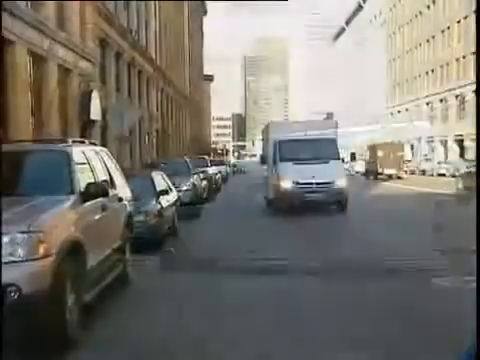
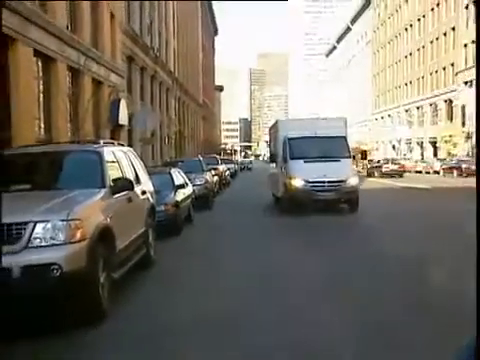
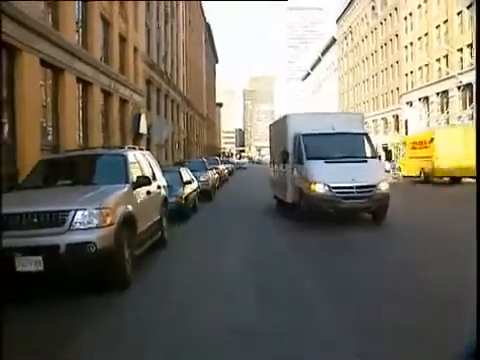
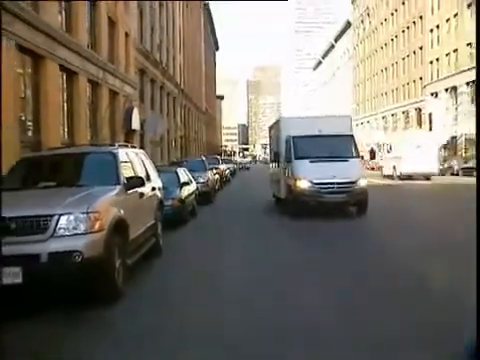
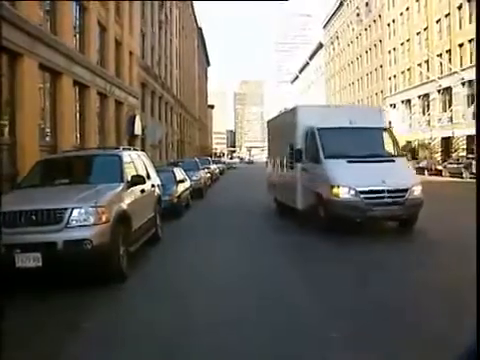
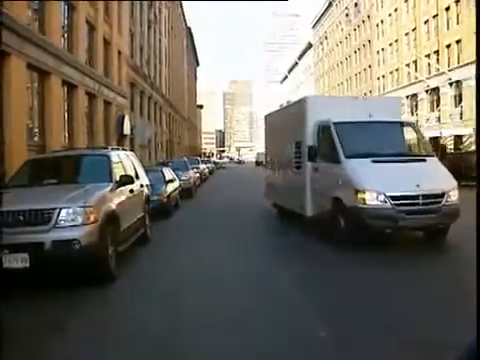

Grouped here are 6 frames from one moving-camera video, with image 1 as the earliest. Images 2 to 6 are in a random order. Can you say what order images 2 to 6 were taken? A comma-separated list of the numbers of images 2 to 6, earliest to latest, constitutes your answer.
2, 4, 3, 5, 6
